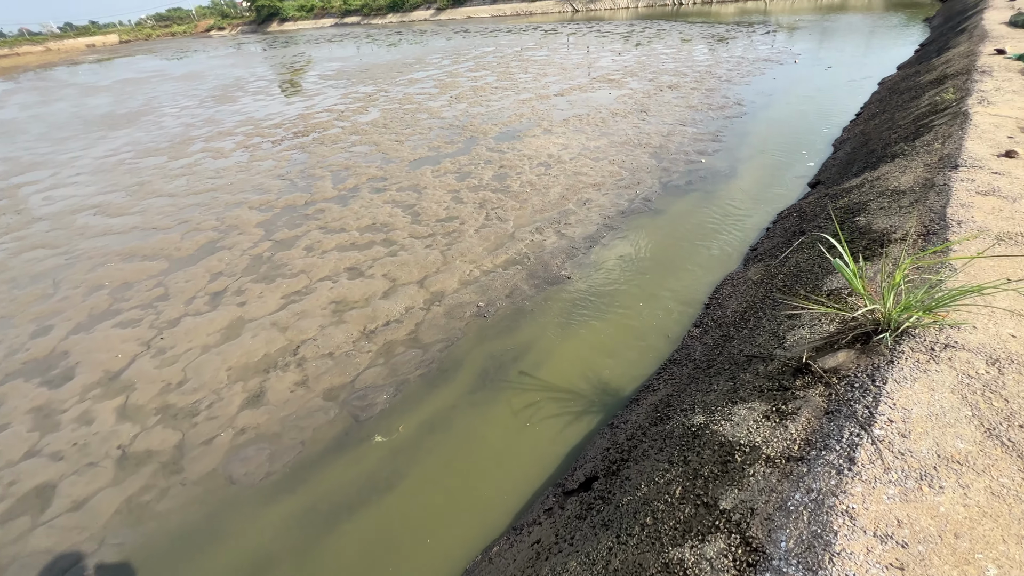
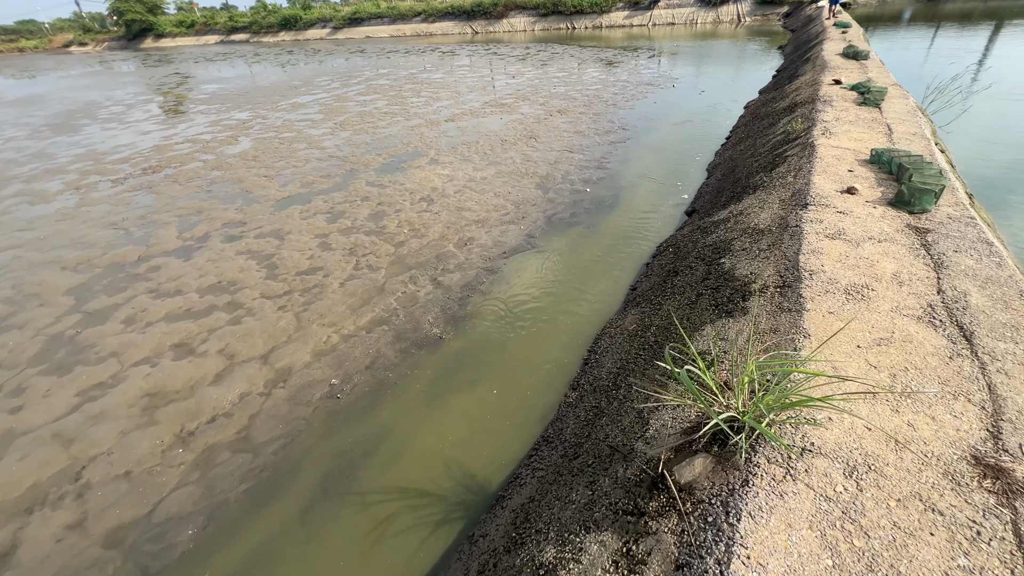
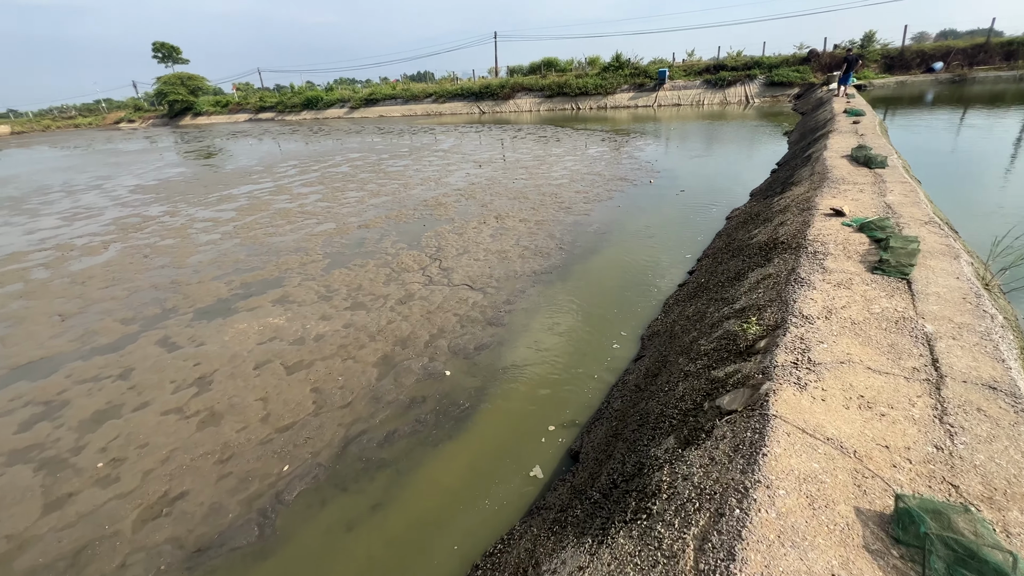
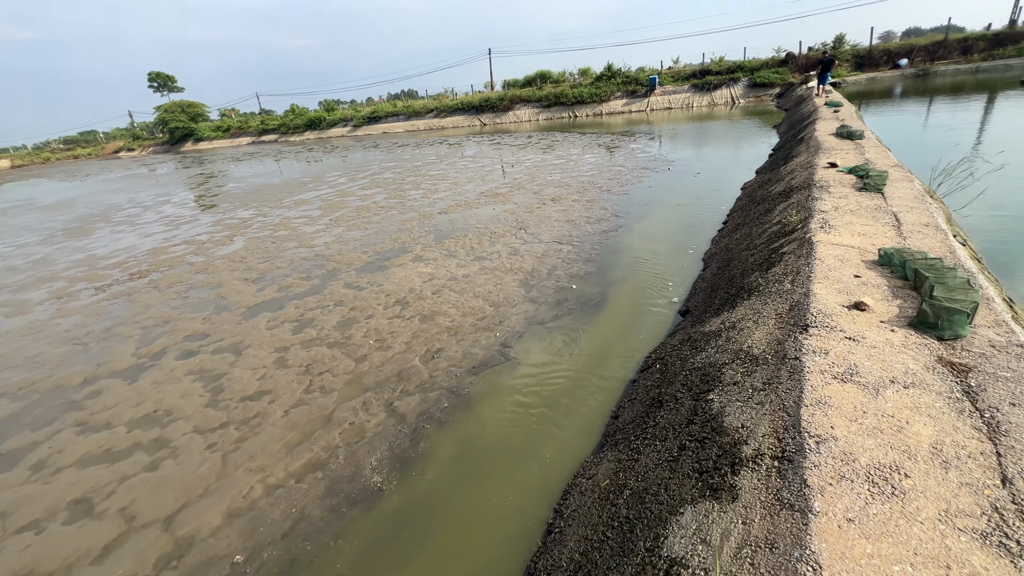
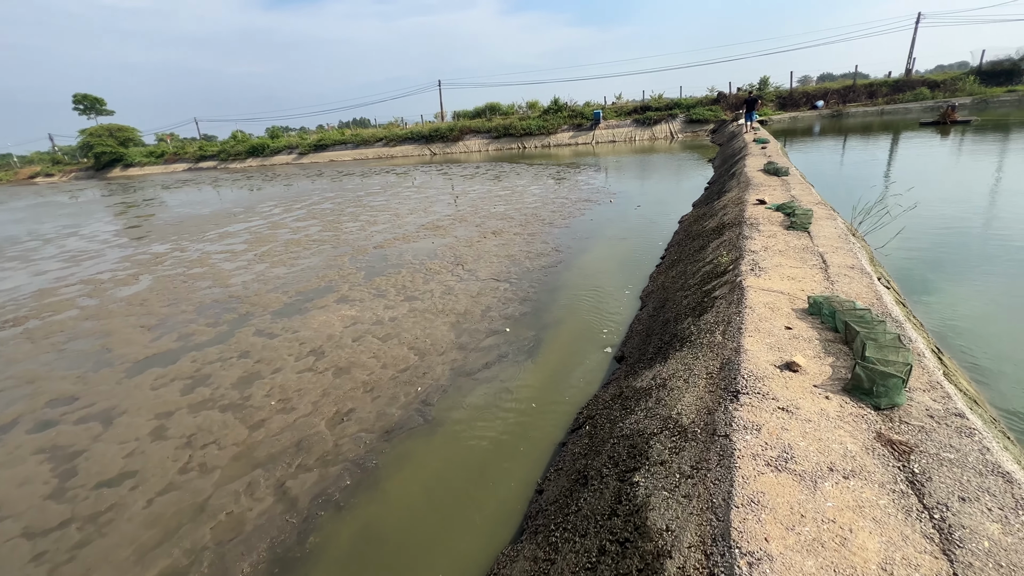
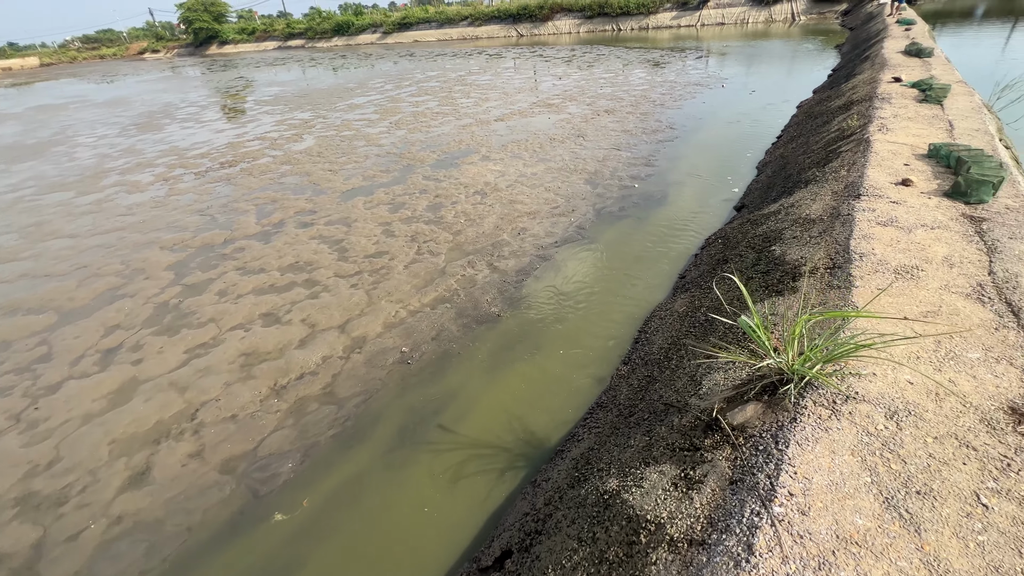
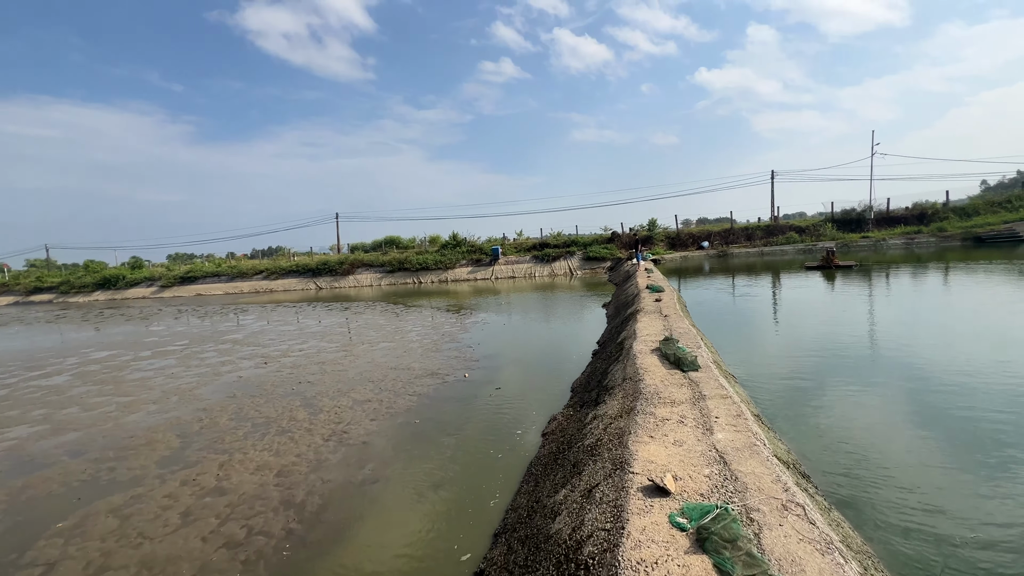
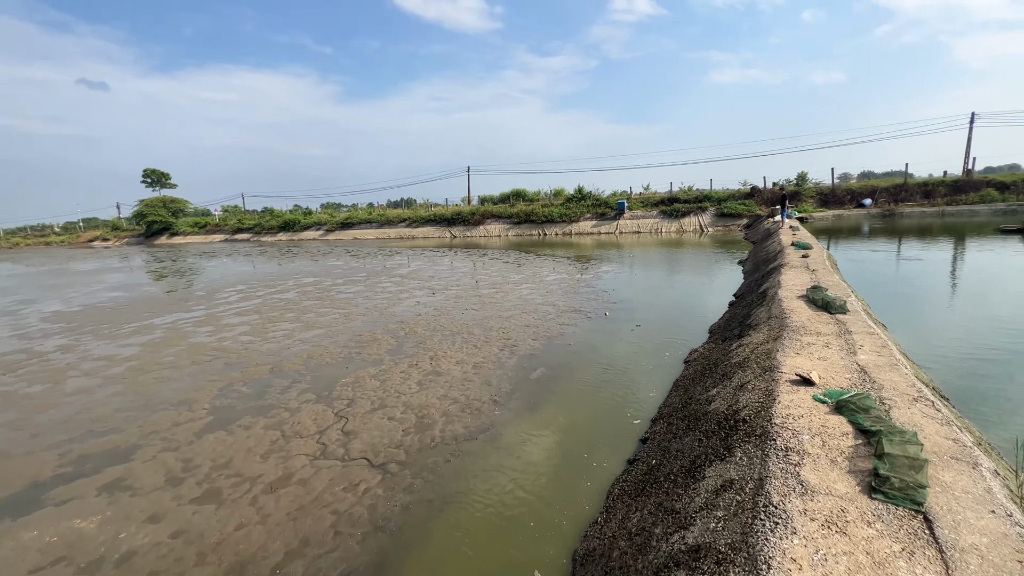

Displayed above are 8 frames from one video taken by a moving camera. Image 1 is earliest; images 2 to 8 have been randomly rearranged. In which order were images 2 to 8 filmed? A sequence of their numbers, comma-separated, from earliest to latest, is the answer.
6, 2, 4, 5, 3, 8, 7
